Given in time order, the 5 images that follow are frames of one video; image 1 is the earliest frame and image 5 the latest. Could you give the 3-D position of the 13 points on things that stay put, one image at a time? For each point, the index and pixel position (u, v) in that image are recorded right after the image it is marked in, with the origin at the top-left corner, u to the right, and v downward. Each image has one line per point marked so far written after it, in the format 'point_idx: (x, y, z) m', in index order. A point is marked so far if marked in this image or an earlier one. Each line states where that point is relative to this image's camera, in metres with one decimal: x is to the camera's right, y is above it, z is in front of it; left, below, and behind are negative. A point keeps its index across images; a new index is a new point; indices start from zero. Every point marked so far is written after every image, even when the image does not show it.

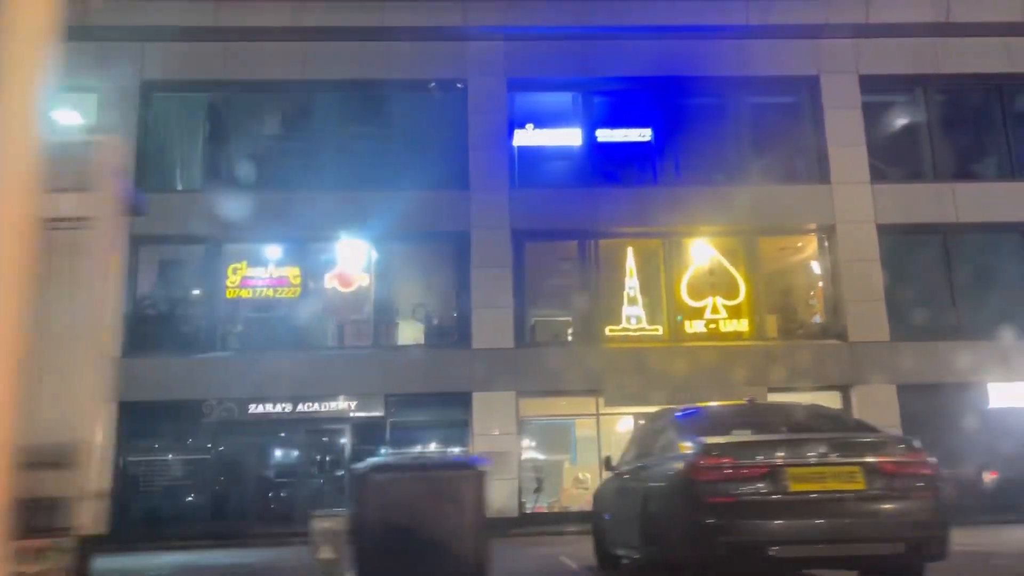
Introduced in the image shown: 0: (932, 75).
0: (+9.3, +4.7, +19.0) m
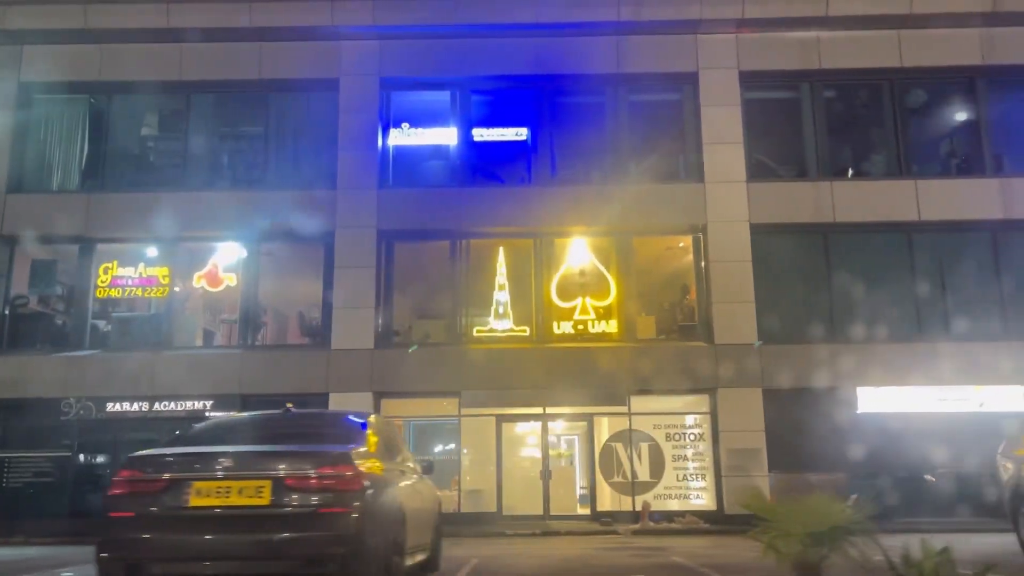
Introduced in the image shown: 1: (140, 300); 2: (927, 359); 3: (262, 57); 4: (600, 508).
0: (+6.5, +4.7, +18.5) m
1: (-7.8, -0.3, +18.1) m
2: (+8.3, -1.4, +17.2) m
3: (-5.4, +5.0, +18.6) m
4: (+1.7, -4.3, +16.9) m
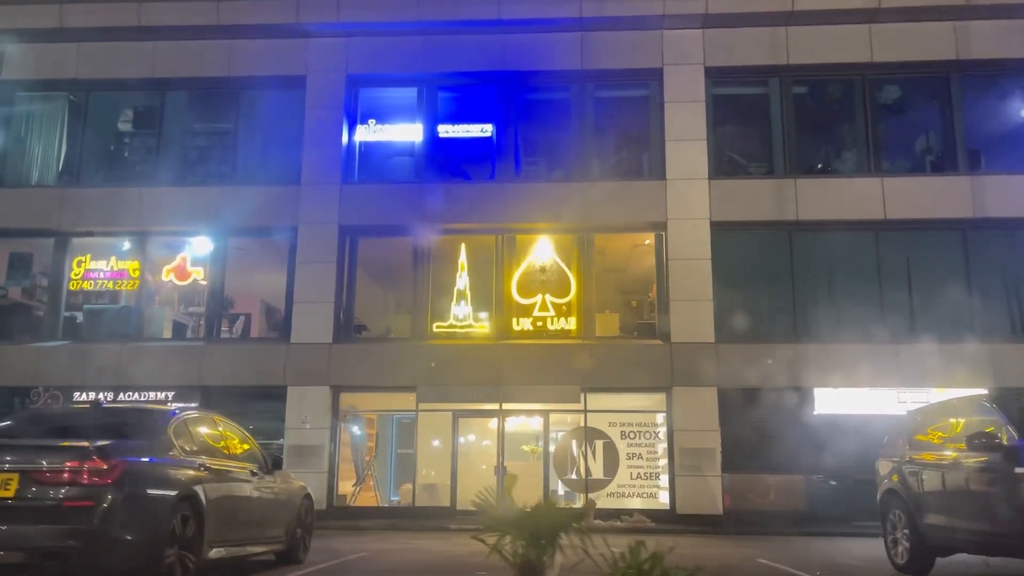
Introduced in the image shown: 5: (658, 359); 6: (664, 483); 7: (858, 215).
0: (+5.8, +4.7, +18.2) m
1: (-8.7, -0.1, +18.5) m
2: (+7.4, -1.4, +16.9) m
3: (-6.2, +5.1, +19.0) m
4: (+0.8, -4.3, +17.0) m
5: (+2.9, -1.4, +17.1) m
6: (+3.0, -3.8, +16.9) m
7: (+7.1, +1.5, +17.5) m
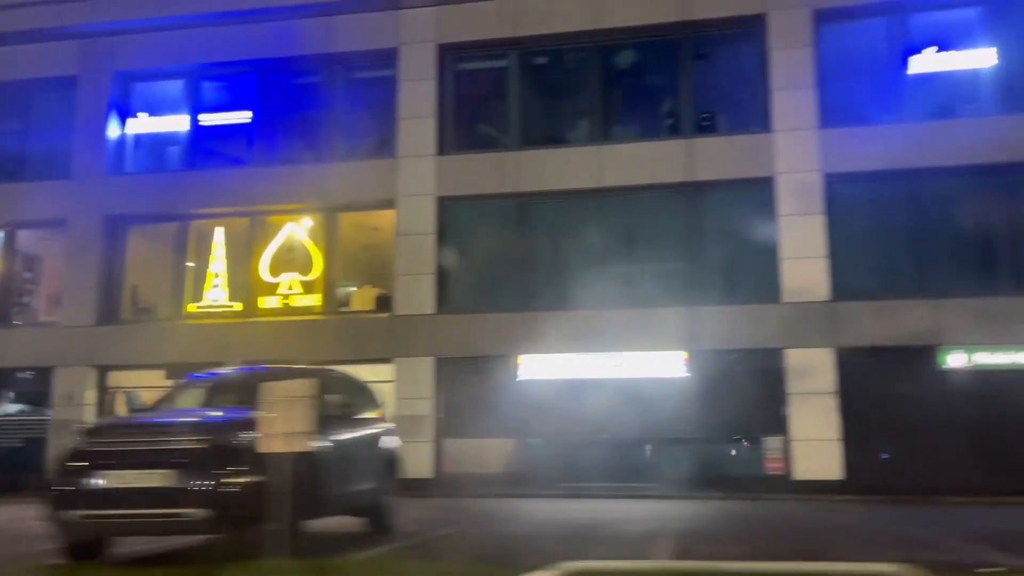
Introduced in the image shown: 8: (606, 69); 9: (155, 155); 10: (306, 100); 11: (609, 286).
0: (+0.1, +5.4, +18.4) m
1: (-14.0, +0.1, +20.3) m
2: (+1.8, -0.8, +17.2) m
3: (-11.7, +5.4, +20.3) m
4: (-4.6, -3.8, +18.0) m
5: (-2.7, -0.9, +17.8) m
6: (-2.5, -3.3, +17.7) m
7: (+1.4, +2.2, +17.7) m
8: (+2.0, +4.7, +18.3) m
9: (-8.3, +3.1, +19.8) m
10: (-4.6, +4.2, +19.4) m
11: (+2.0, +0.1, +17.5) m
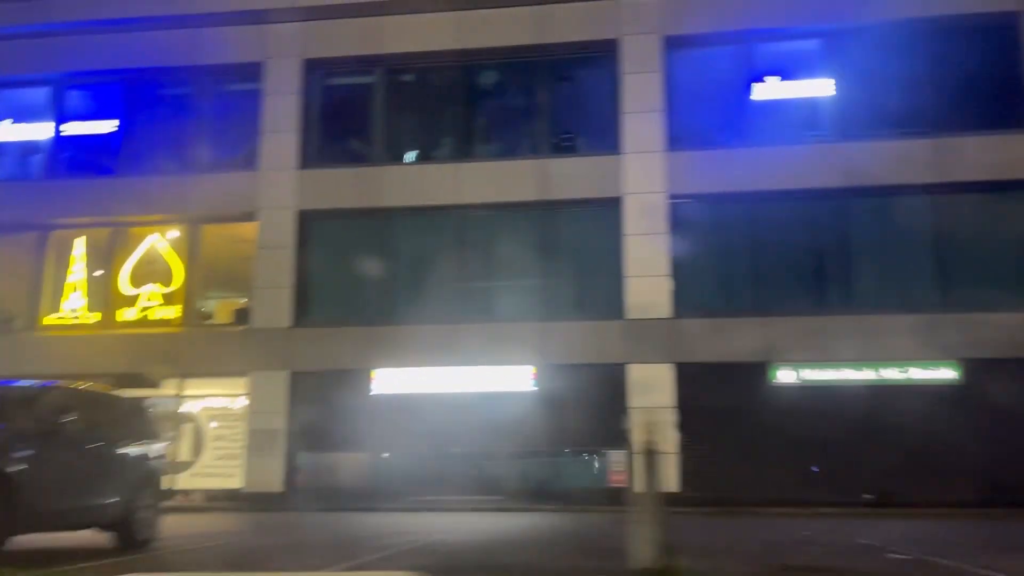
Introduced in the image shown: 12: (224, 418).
0: (-2.8, +5.1, +18.7) m
1: (-17.1, -0.1, +19.6) m
2: (-1.1, -1.1, +17.4) m
3: (-14.8, +5.2, +19.8) m
4: (-7.6, -4.1, +17.8) m
5: (-5.6, -1.2, +17.8) m
6: (-5.4, -3.6, +17.6) m
7: (-1.5, +1.8, +17.9) m
8: (-1.0, +4.4, +18.6) m
9: (-11.3, +2.8, +19.5) m
10: (-7.6, +4.0, +19.4) m
11: (-0.9, -0.3, +17.7) m
12: (-5.9, -2.7, +17.9) m
